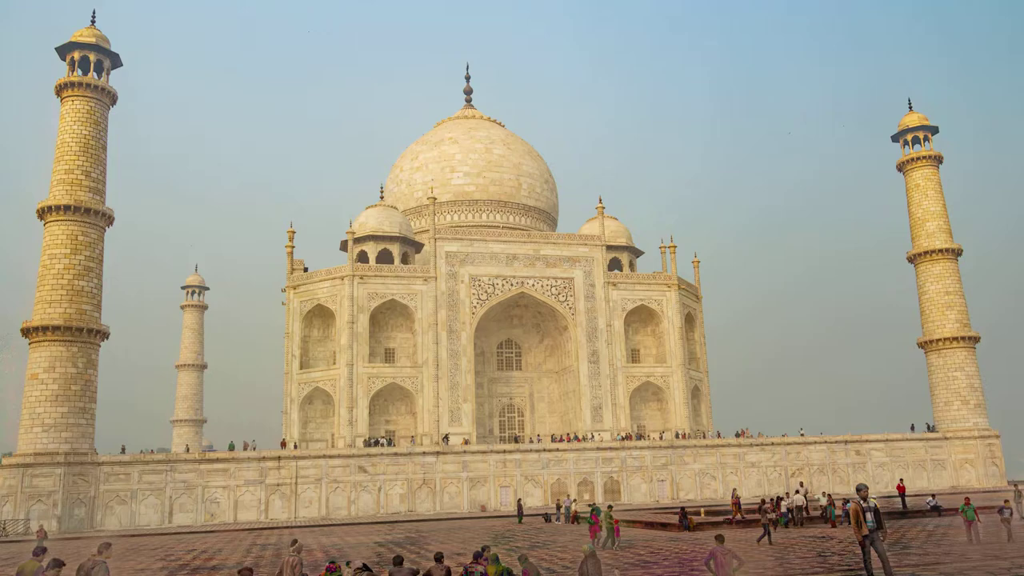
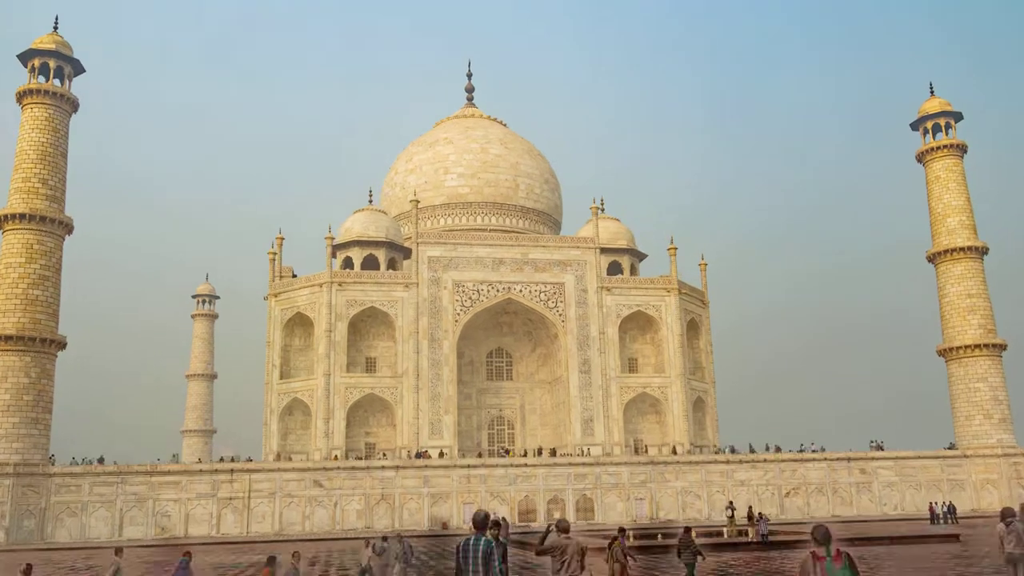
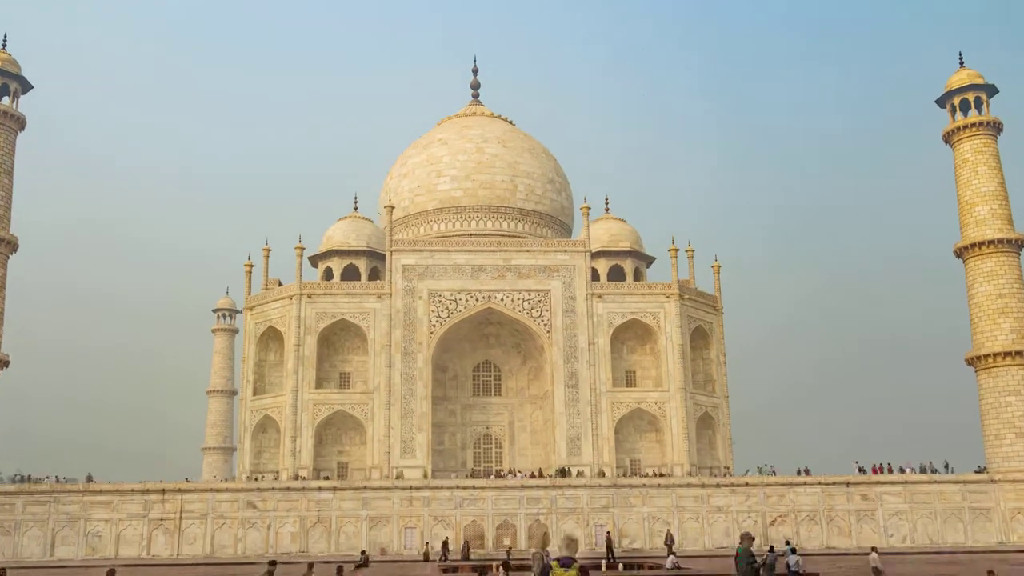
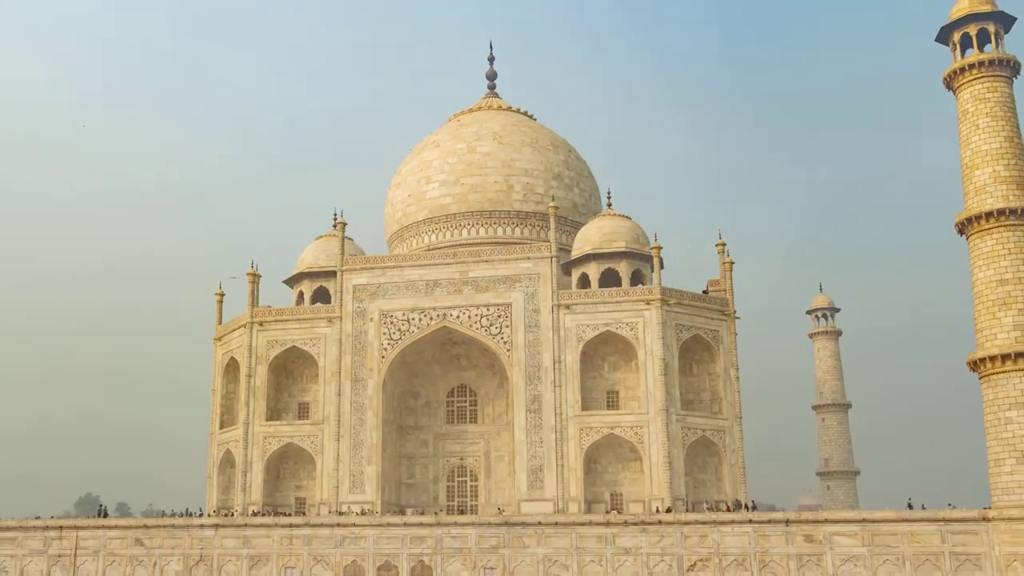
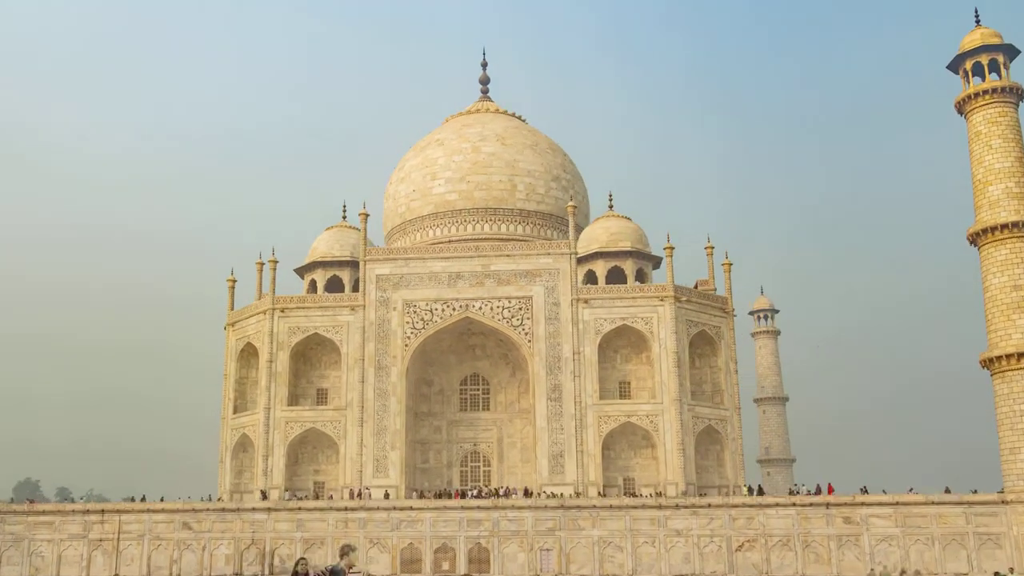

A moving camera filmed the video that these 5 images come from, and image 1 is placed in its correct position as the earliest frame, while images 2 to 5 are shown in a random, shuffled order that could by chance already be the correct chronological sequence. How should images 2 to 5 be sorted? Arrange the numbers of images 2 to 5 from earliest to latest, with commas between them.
2, 3, 5, 4
